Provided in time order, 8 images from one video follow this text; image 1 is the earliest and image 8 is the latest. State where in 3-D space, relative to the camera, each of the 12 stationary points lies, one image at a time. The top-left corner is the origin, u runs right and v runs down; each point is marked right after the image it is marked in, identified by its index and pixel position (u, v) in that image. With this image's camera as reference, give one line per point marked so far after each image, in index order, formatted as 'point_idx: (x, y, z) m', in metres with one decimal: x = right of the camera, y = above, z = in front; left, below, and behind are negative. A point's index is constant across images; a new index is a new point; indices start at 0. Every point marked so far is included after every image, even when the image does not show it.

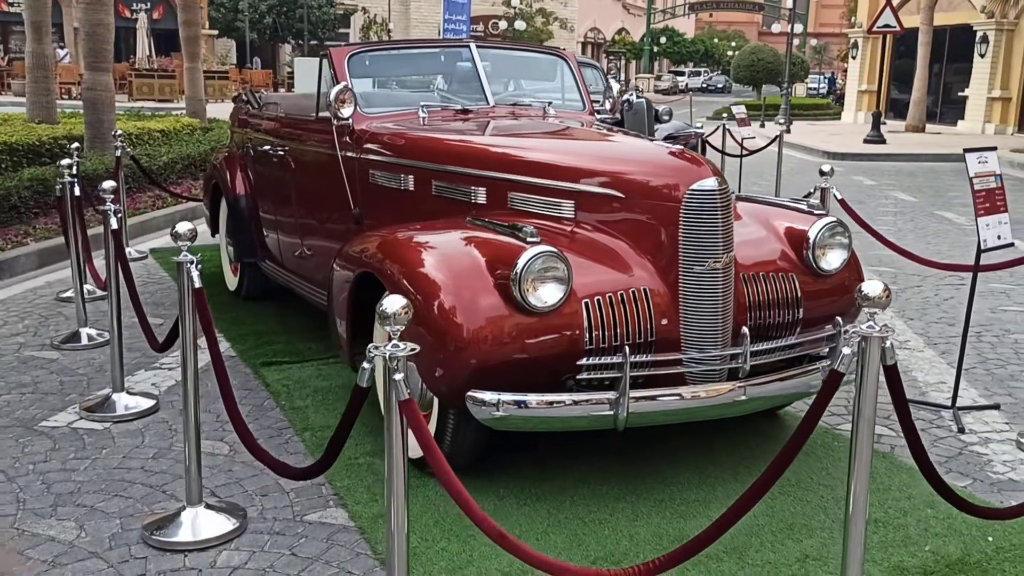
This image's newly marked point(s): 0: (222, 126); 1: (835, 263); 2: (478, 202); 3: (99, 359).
0: (-5.1, +2.9, +16.7) m
1: (+1.4, +0.1, +4.1) m
2: (-0.1, +0.4, +4.4) m
3: (-2.5, -0.4, +5.7) m
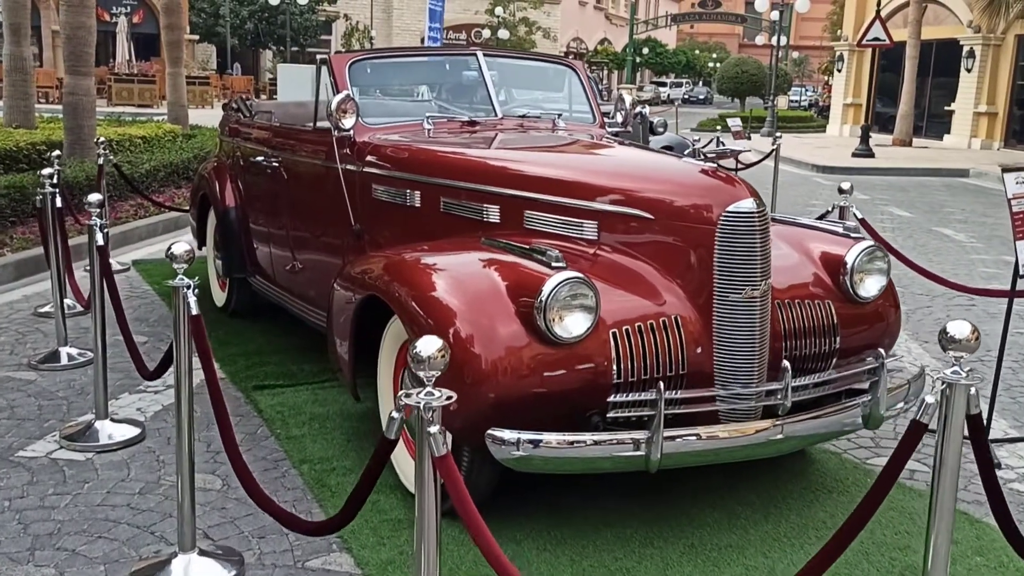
0: (-5.3, +2.7, +16.3) m
1: (+1.5, 0.0, +3.9) m
2: (-0.1, +0.3, +4.1) m
3: (-2.4, -0.5, +5.3) m
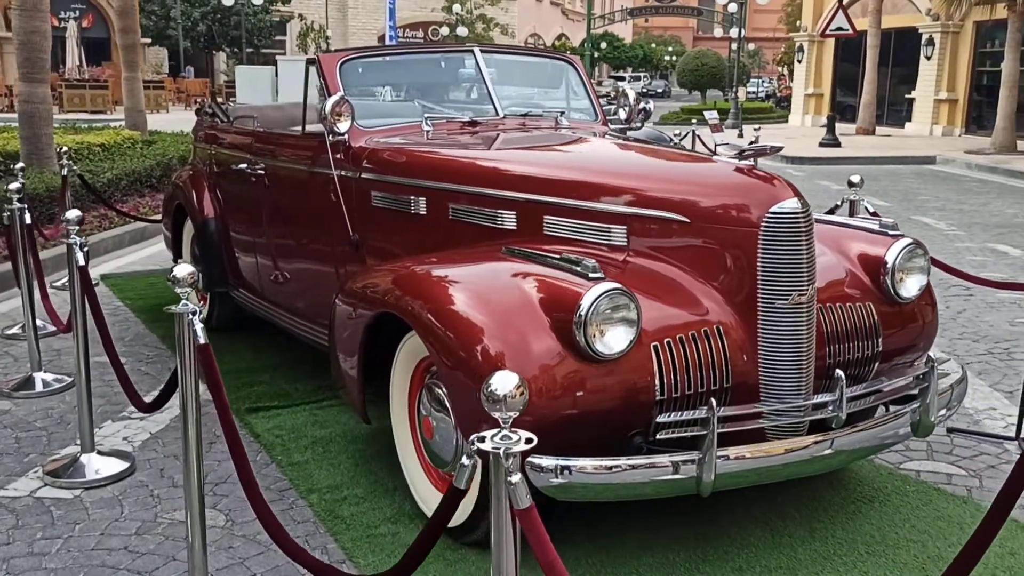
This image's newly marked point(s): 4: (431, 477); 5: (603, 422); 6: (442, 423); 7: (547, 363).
0: (-5.8, +2.5, +15.9) m
1: (+1.6, 0.0, +3.7) m
2: (0.0, +0.2, +3.9) m
3: (-2.4, -0.6, +5.0) m
4: (-0.3, -0.7, +3.6) m
5: (+0.3, -0.4, +3.1) m
6: (-0.3, -0.5, +3.5) m
7: (+0.1, -0.2, +3.1) m
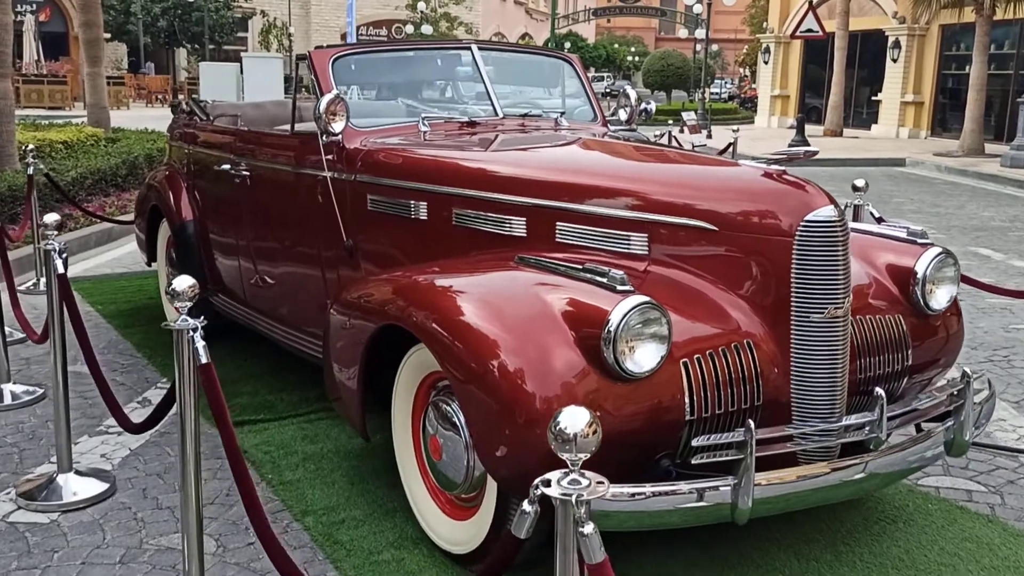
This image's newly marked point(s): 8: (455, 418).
0: (-6.2, +2.5, +15.4) m
1: (+1.6, 0.0, +3.6) m
2: (0.0, +0.2, +3.7) m
3: (-2.4, -0.7, +4.7) m
4: (-0.3, -0.8, +3.4) m
5: (+0.4, -0.5, +2.9) m
6: (-0.2, -0.5, +3.3) m
7: (+0.2, -0.3, +2.9) m
8: (-0.2, -0.4, +3.2) m
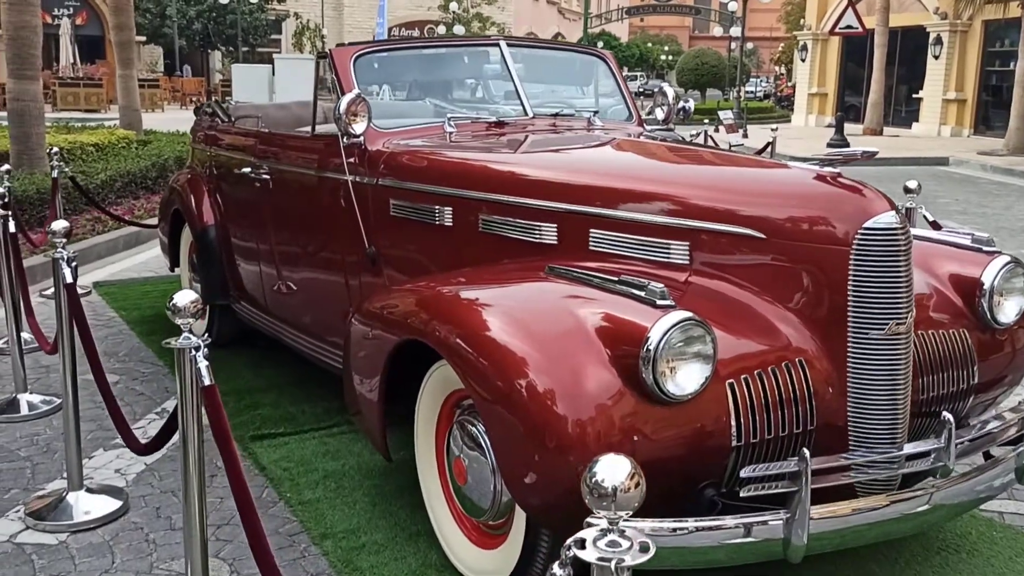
0: (-5.7, +2.4, +15.4) m
1: (+1.7, -0.1, +3.3) m
2: (+0.1, +0.2, +3.4) m
3: (-2.2, -0.7, +4.6) m
4: (-0.2, -0.8, +3.2) m
5: (+0.4, -0.5, +2.7) m
6: (-0.1, -0.6, +3.0) m
7: (+0.3, -0.3, +2.7) m
8: (-0.1, -0.5, +3.0) m
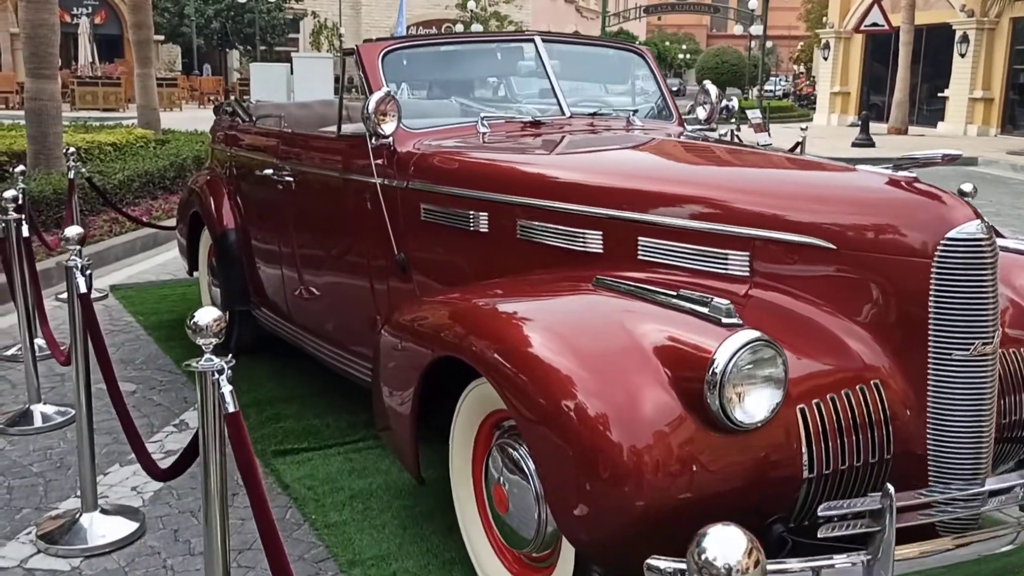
0: (-5.4, +2.4, +15.3) m
1: (+1.8, -0.1, +3.0) m
2: (+0.3, +0.1, +3.2) m
3: (-2.1, -0.7, +4.4) m
4: (0.0, -0.8, +3.0) m
5: (+0.6, -0.6, +2.4) m
6: (0.0, -0.6, +2.8) m
7: (+0.4, -0.4, +2.4) m
8: (0.0, -0.5, +2.8) m
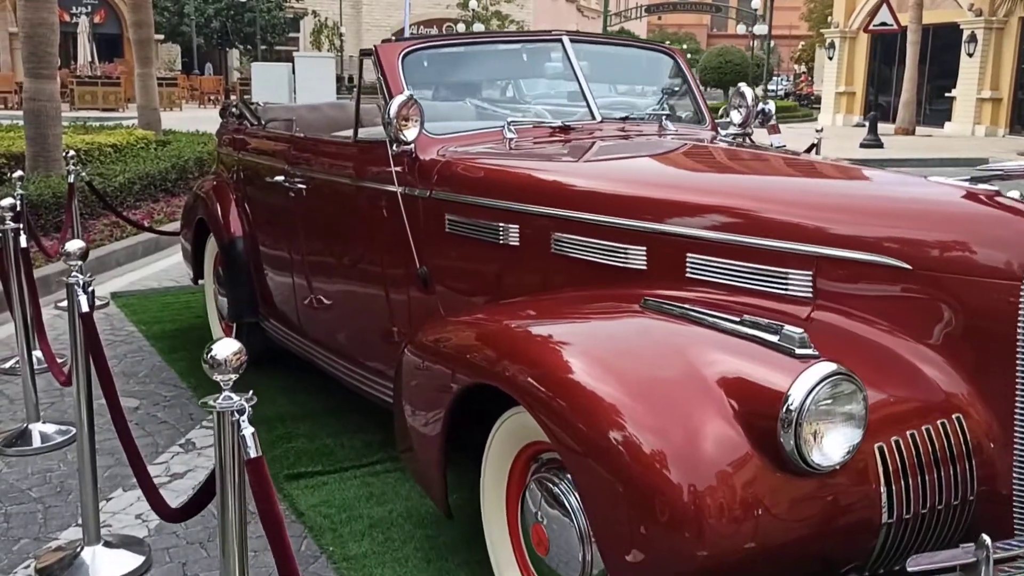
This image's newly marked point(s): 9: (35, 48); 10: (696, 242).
0: (-5.3, +2.4, +15.0) m
1: (+2.0, -0.2, +2.8) m
2: (+0.4, +0.1, +3.0) m
3: (-2.0, -0.8, +4.1) m
4: (+0.1, -0.9, +2.8) m
5: (+0.7, -0.6, +2.2) m
6: (+0.1, -0.7, +2.6) m
7: (+0.5, -0.4, +2.2) m
8: (+0.1, -0.6, +2.5) m
9: (-4.5, +2.3, +9.0) m
10: (+0.5, +0.1, +2.8) m
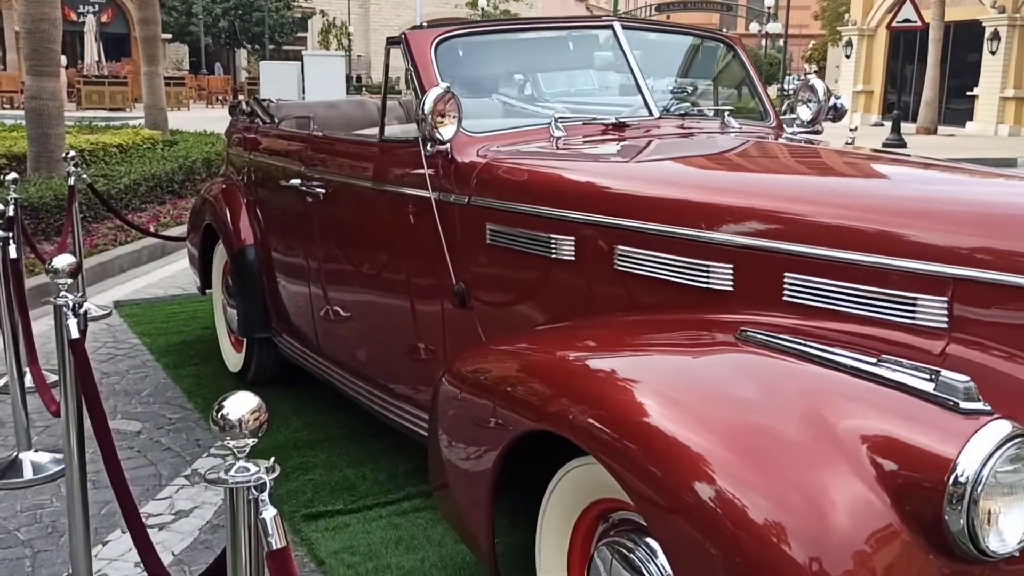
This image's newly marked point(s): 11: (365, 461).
0: (-5.0, +2.3, +14.6) m
1: (+2.1, -0.3, +2.3) m
2: (+0.5, 0.0, +2.5) m
3: (-1.8, -0.9, +3.7) m
4: (+0.2, -1.0, +2.3) m
5: (+0.8, -0.7, +1.8) m
6: (+0.3, -0.7, +2.1) m
7: (+0.7, -0.5, +1.8) m
8: (+0.3, -0.6, +2.1) m
9: (-4.3, +2.2, +8.6) m
10: (+0.7, +0.1, +2.4) m
11: (-0.6, -0.7, +4.0) m
